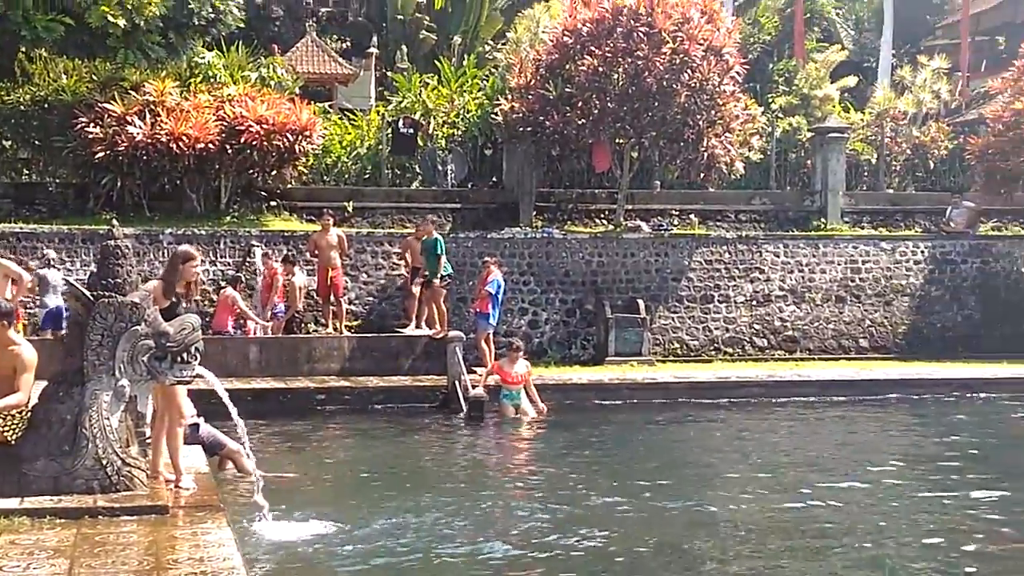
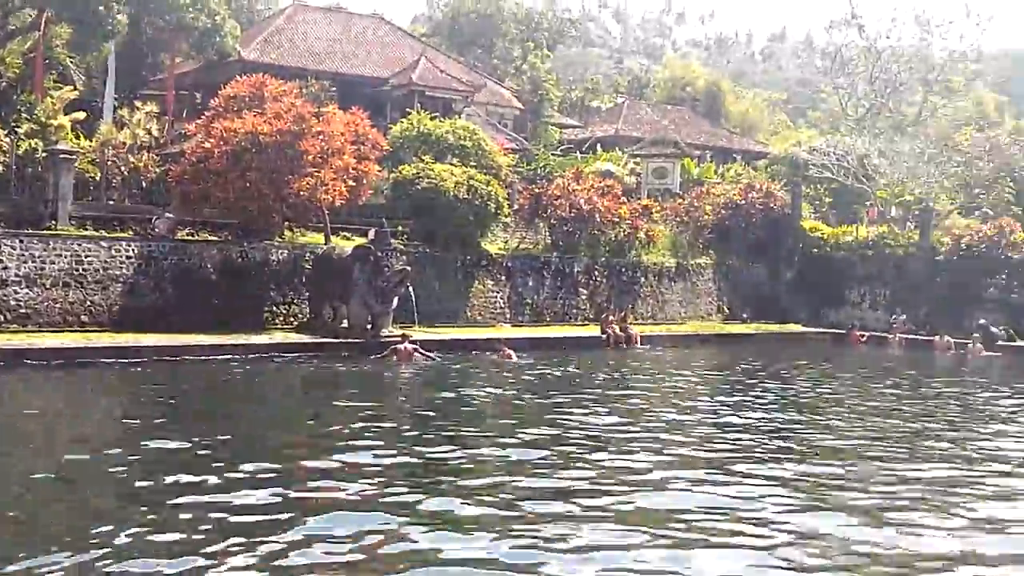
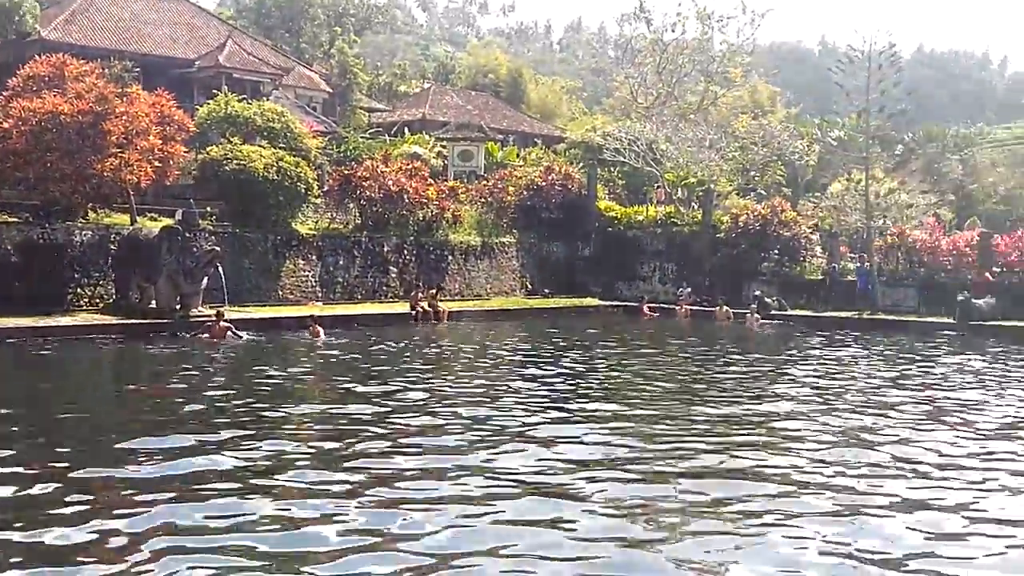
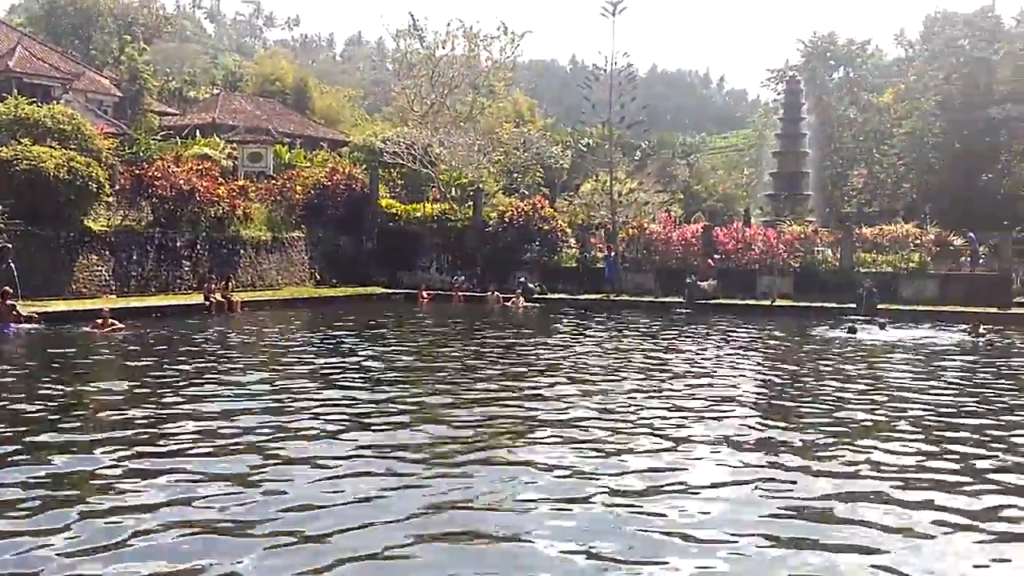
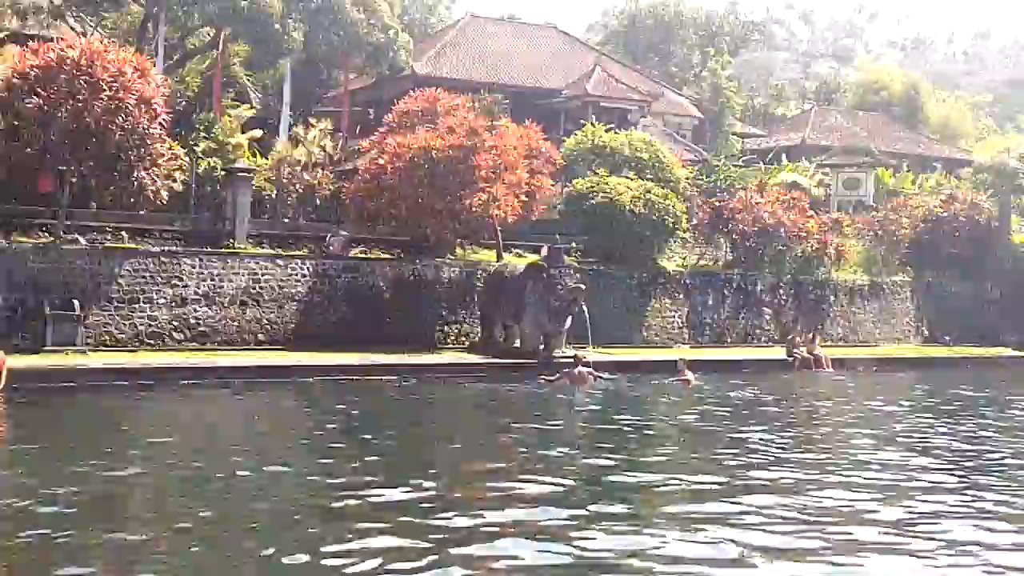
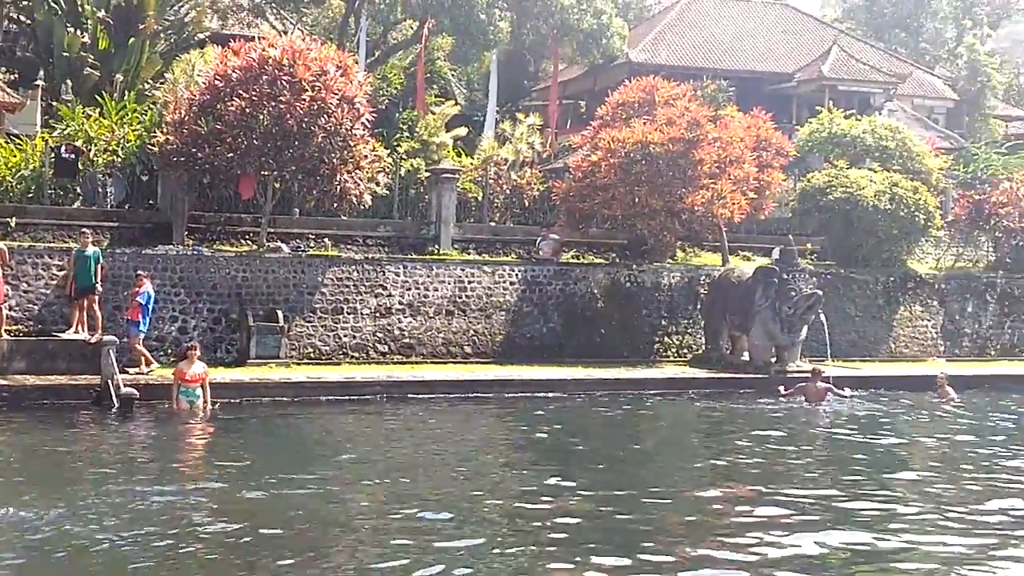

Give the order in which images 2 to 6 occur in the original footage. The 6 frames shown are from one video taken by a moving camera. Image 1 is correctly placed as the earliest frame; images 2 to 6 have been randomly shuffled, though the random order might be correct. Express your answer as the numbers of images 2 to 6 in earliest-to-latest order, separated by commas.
6, 5, 2, 3, 4
